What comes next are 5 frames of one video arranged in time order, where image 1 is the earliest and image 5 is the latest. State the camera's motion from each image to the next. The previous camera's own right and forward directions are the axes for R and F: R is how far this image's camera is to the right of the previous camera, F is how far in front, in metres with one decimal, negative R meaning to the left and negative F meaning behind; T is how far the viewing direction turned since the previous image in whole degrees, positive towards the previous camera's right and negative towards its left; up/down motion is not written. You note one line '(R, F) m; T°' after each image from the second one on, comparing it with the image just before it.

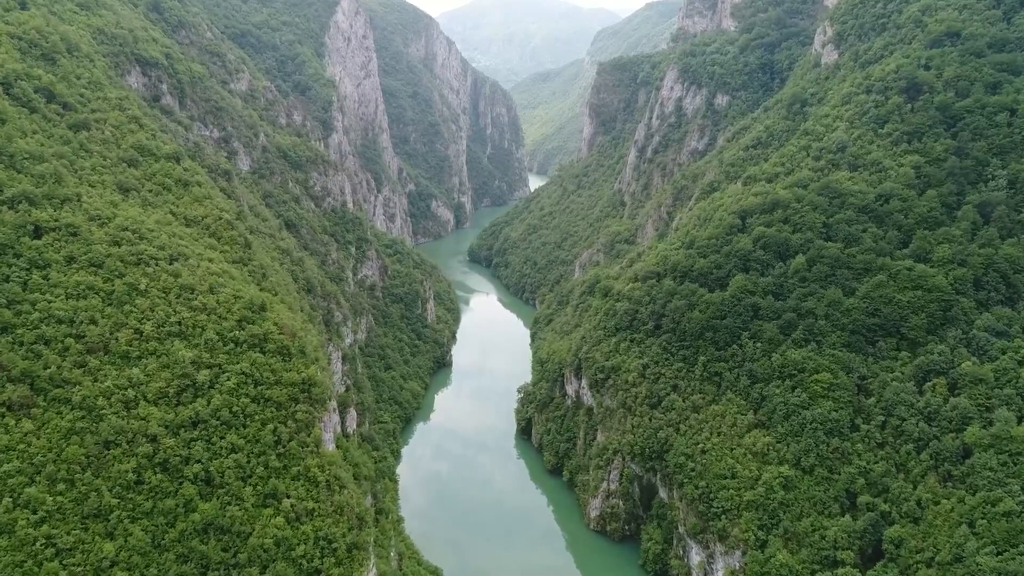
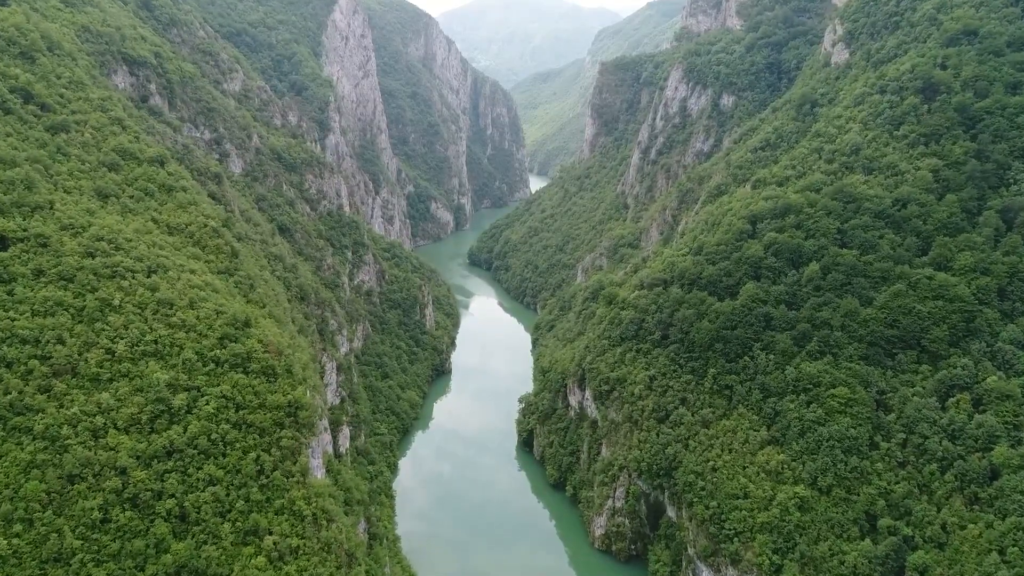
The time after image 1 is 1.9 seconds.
(-0.1, +1.5) m; 0°
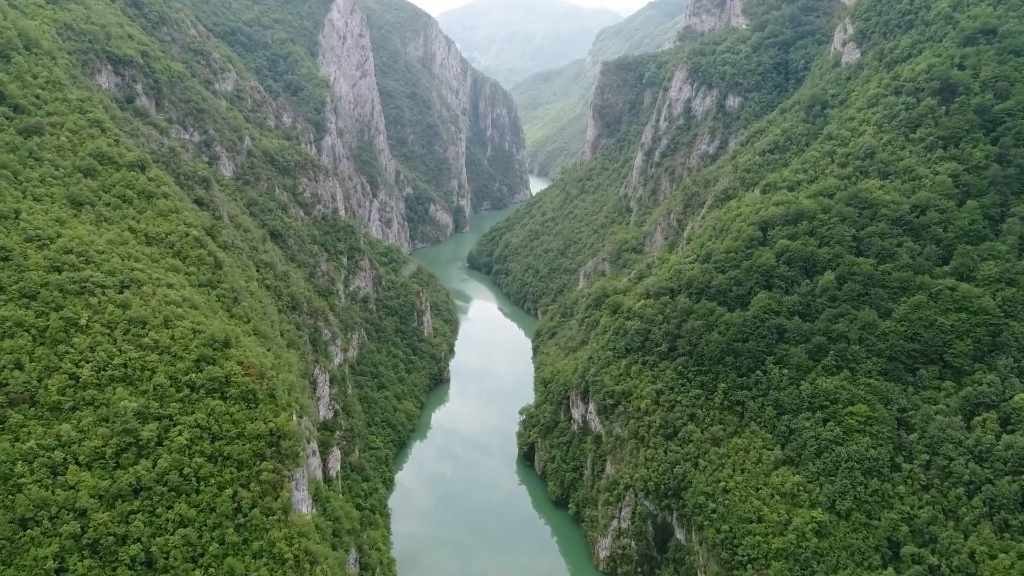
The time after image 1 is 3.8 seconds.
(0.0, +1.5) m; 0°
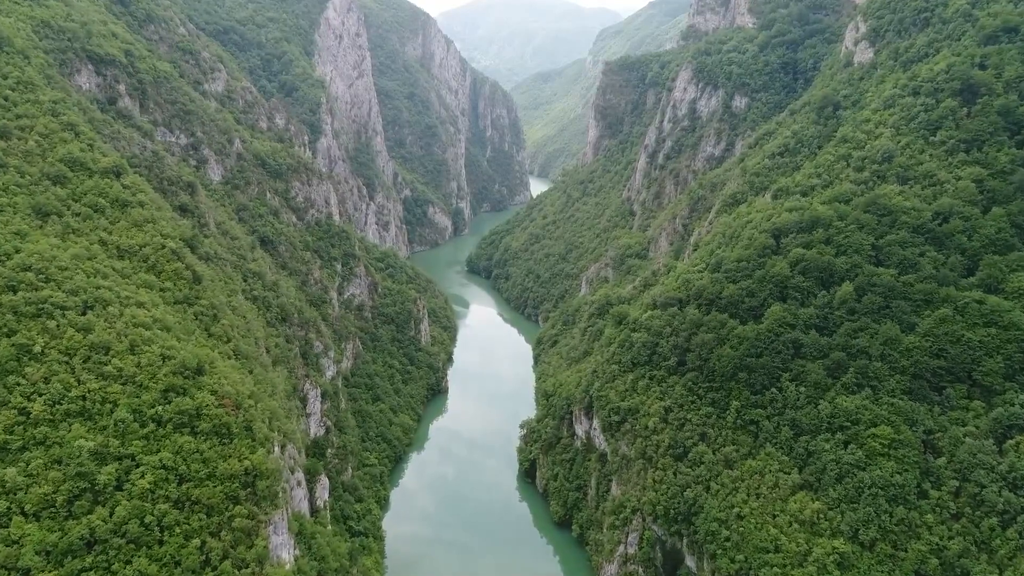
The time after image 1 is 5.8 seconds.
(0.0, +1.7) m; 0°
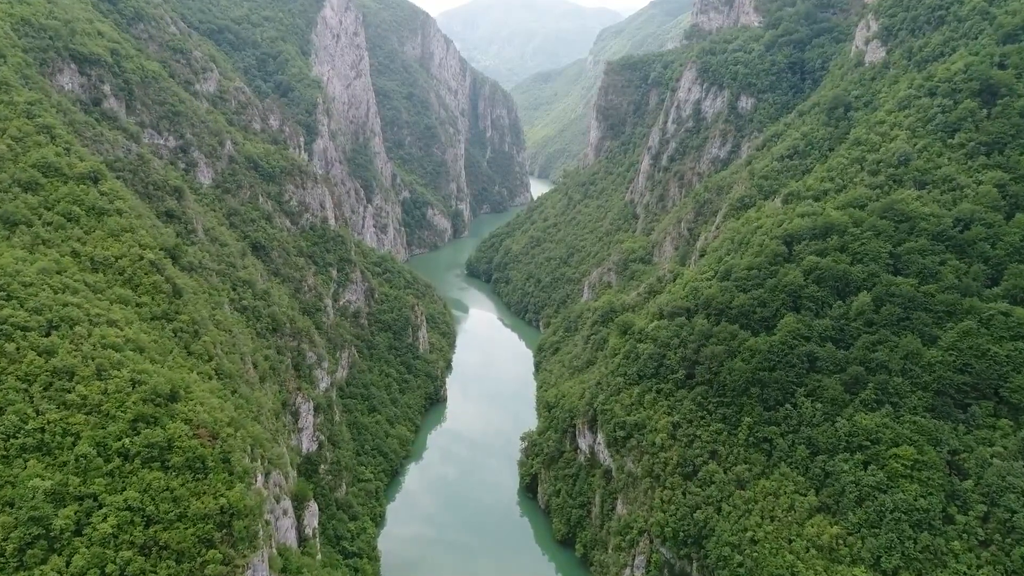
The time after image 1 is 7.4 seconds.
(0.0, +1.4) m; 0°
